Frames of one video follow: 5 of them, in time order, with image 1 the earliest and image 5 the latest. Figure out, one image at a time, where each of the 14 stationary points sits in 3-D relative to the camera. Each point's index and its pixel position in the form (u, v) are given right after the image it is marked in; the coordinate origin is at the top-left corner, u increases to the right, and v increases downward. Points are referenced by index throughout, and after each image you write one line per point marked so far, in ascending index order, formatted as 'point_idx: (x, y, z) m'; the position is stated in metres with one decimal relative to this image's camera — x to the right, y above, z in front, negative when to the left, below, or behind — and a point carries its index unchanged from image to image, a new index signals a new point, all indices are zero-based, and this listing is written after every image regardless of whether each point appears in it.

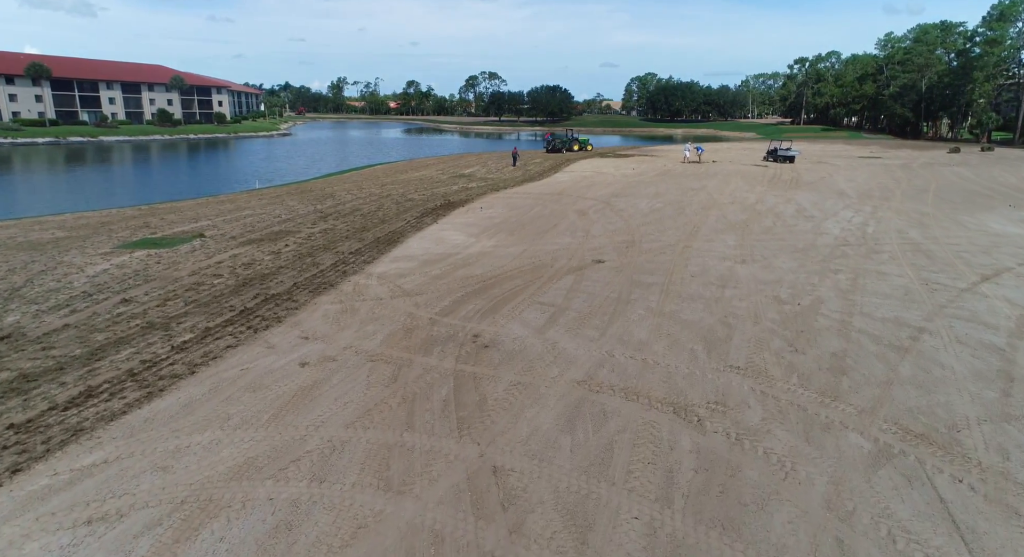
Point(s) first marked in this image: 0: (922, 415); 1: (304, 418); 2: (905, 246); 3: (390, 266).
0: (+5.0, -1.7, +6.9) m
1: (-2.5, -1.7, +6.9) m
2: (+12.0, +1.0, +17.4) m
3: (-3.3, +0.3, +15.1) m
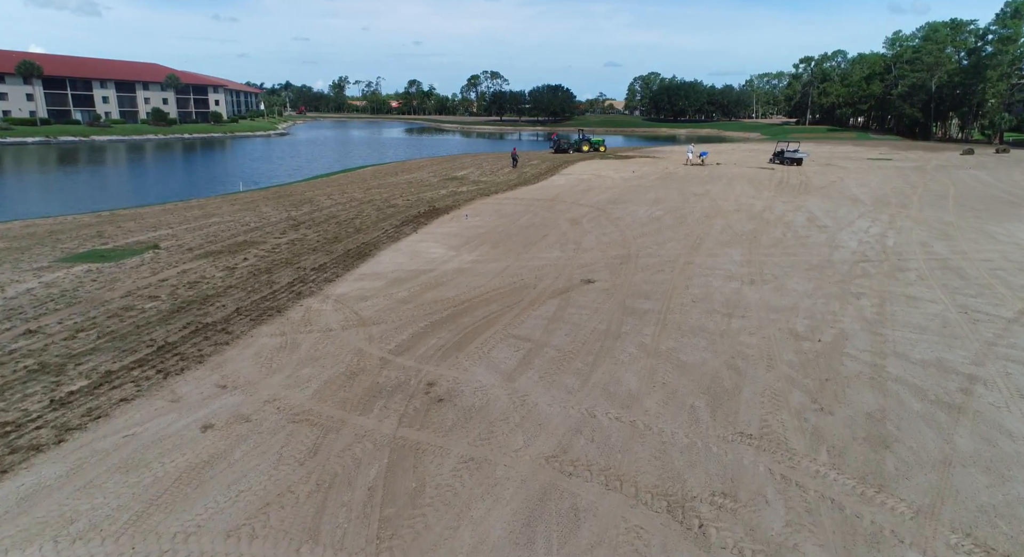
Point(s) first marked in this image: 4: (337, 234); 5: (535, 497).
0: (+4.4, -2.2, +5.2) m
1: (-3.1, -2.2, +5.2) m
2: (+11.5, +0.4, +15.6) m
3: (-3.8, -0.2, +13.4) m
4: (-6.1, +1.5, +19.7) m
5: (+0.2, -2.1, +5.6) m
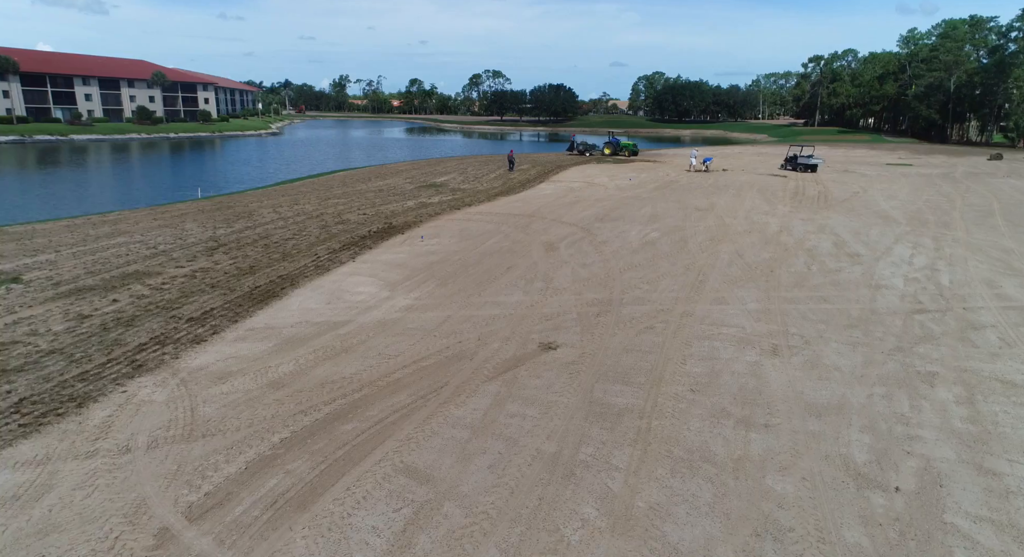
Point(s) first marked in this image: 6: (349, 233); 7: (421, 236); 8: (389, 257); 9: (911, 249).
0: (+3.2, -3.3, +1.4) m
1: (-4.3, -3.3, +1.5) m
2: (+10.4, -0.7, +11.8) m
3: (-4.9, -1.3, +9.7) m
4: (-7.2, +0.4, +16.0) m
5: (-1.0, -3.3, +1.9) m
6: (-5.7, +1.6, +19.9) m
7: (-3.1, +1.4, +19.2) m
8: (-3.5, +0.6, +16.4) m
9: (+12.1, +0.9, +17.3) m
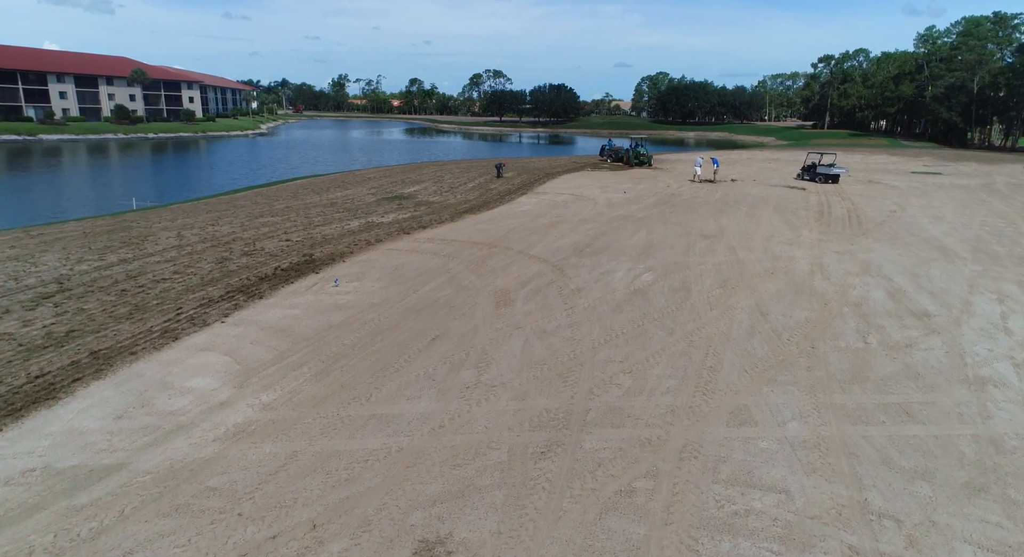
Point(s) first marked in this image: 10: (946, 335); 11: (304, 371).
0: (+1.7, -4.7, -3.3) m
1: (-5.8, -4.6, -3.2) m
2: (+9.0, -2.2, +7.1) m
3: (-6.4, -2.6, +5.1) m
4: (-8.6, -0.9, +11.3) m
5: (-2.5, -4.6, -2.8) m
6: (-7.0, +0.2, +15.2) m
7: (-4.4, 0.0, +14.5) m
8: (-4.9, -0.7, +11.8) m
9: (+10.7, -0.6, +12.6) m
10: (+8.3, -1.1, +10.9) m
11: (-3.4, -1.5, +9.2) m
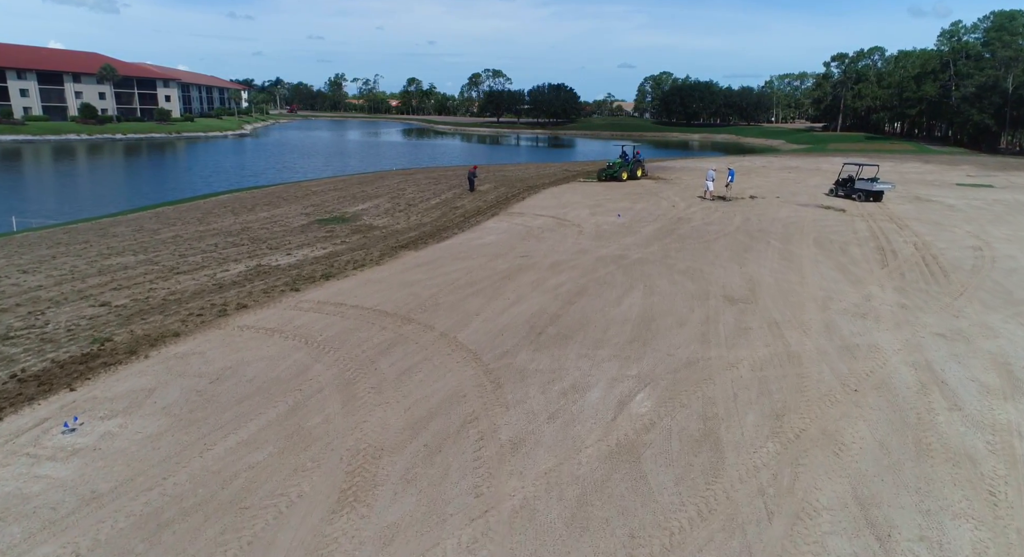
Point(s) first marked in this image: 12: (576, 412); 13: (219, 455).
0: (+0.1, -6.6, -9.7) m
1: (-7.4, -6.5, -9.6) m
2: (+7.3, -4.1, +0.7) m
3: (-8.0, -4.5, -1.3) m
4: (-10.2, -2.8, +4.9) m
5: (-4.1, -6.5, -9.2) m
6: (-8.6, -1.6, +8.8) m
7: (-6.0, -1.8, +8.1) m
8: (-6.5, -2.6, +5.4) m
9: (+9.1, -2.5, +6.1) m
10: (+6.7, -3.0, +4.5) m
11: (-5.0, -3.4, +2.8) m
12: (+0.9, -1.7, +8.2) m
13: (-3.7, -2.1, +7.1) m
